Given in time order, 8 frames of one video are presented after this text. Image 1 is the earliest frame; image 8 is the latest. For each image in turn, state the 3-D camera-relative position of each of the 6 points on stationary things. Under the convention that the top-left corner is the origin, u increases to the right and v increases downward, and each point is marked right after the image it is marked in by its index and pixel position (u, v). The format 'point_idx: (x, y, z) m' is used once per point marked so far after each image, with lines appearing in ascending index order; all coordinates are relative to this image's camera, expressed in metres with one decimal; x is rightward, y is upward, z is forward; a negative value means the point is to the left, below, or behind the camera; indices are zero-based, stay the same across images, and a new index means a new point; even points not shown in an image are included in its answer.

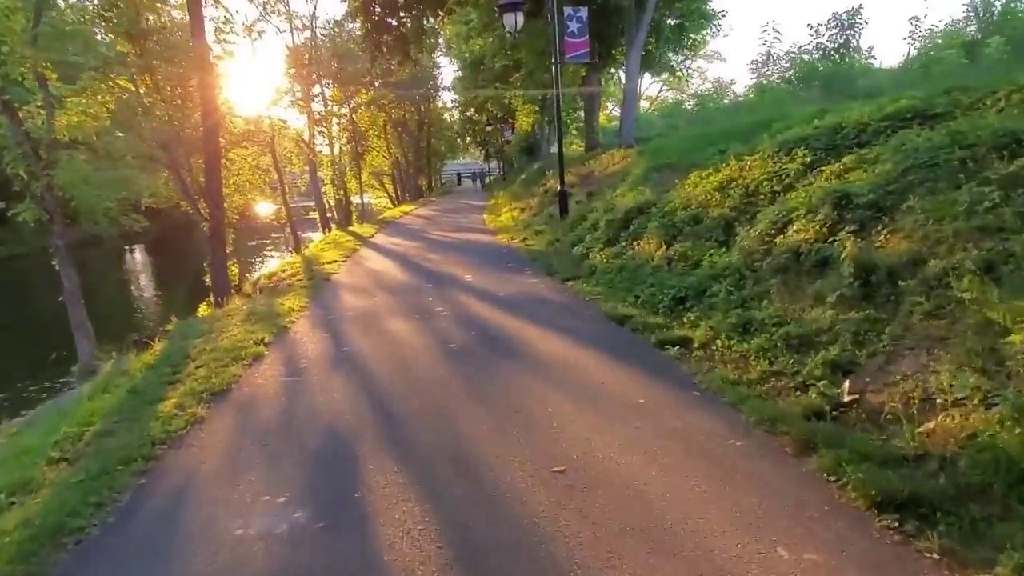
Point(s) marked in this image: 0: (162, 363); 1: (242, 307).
0: (-3.6, -0.8, +7.3) m
1: (-4.1, -0.3, +10.5) m
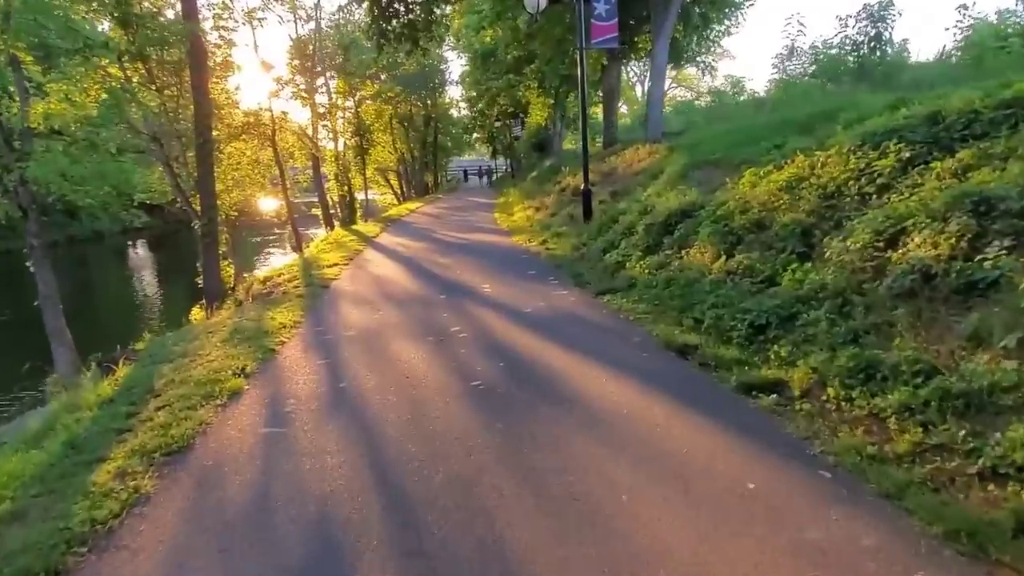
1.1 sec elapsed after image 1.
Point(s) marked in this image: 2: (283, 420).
0: (-3.3, -1.0, +6.0) m
1: (-3.7, -0.4, +9.2) m
2: (-1.6, -0.9, +5.0) m
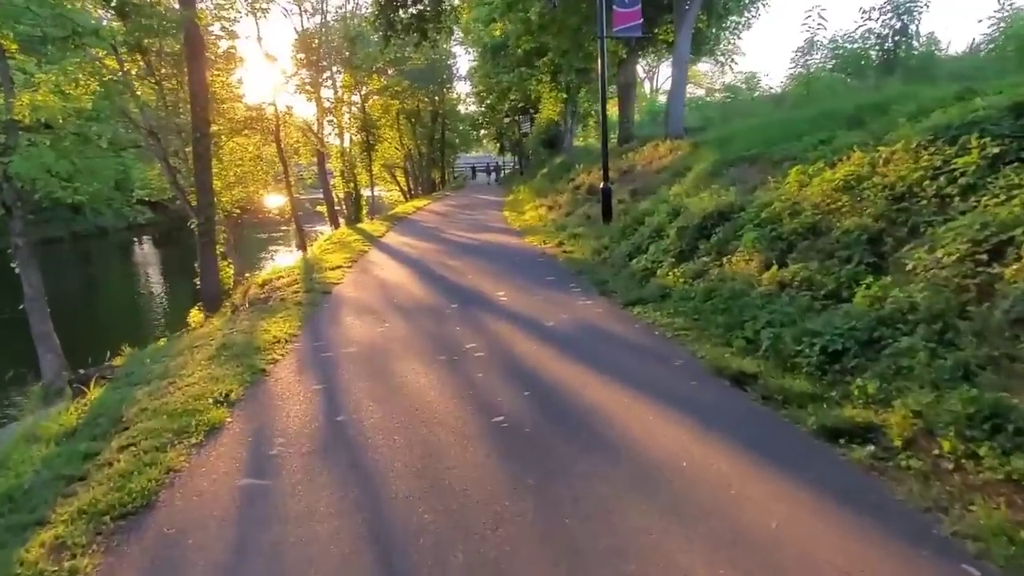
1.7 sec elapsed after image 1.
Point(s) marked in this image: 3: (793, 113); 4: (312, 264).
0: (-3.1, -1.1, +5.1) m
1: (-3.5, -0.5, +8.3) m
2: (-1.4, -1.0, +4.1) m
3: (+5.9, +3.7, +14.9) m
4: (-4.1, +0.5, +14.5) m
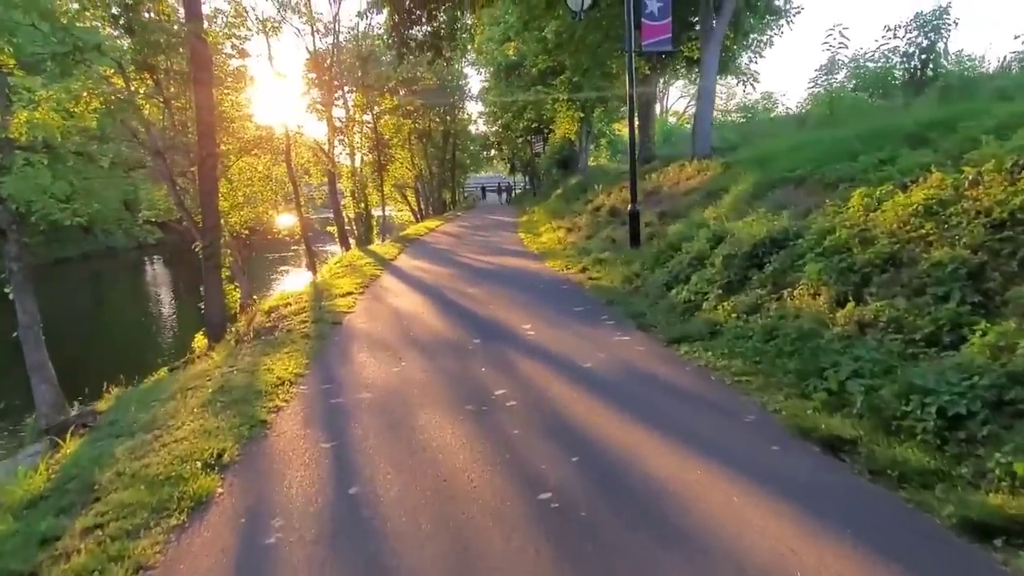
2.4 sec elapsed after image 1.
0: (-2.9, -1.3, +4.3) m
1: (-3.2, -0.9, +7.5) m
2: (-1.2, -1.3, +3.3) m
3: (+6.3, +3.1, +14.1) m
4: (-3.7, 0.0, +13.7) m
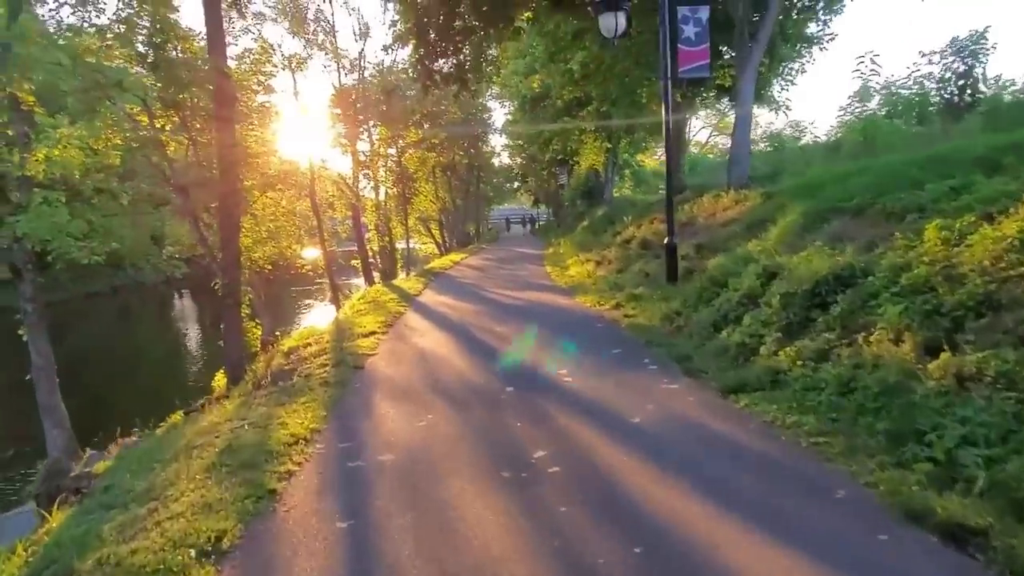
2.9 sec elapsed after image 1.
0: (-2.6, -1.6, +3.7) m
1: (-2.8, -1.3, +6.9) m
2: (-0.9, -1.5, +2.6) m
3: (+6.9, +2.4, +13.4) m
4: (-3.2, -0.7, +13.1) m
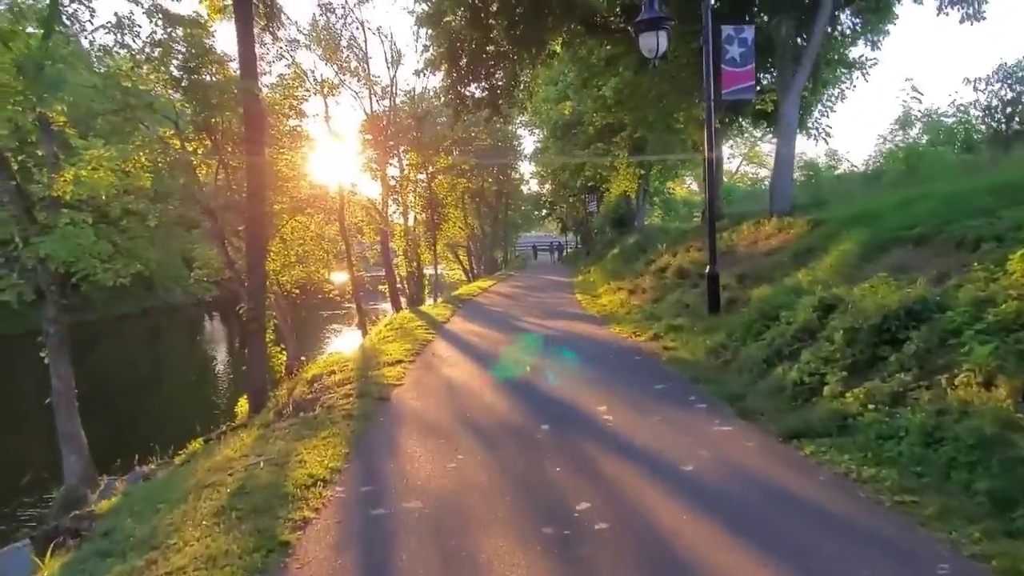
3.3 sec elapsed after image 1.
0: (-2.4, -1.7, +3.2) m
1: (-2.5, -1.5, +6.5) m
2: (-0.8, -1.6, +2.1) m
3: (+7.5, +1.8, +12.7) m
4: (-2.6, -1.2, +12.7) m
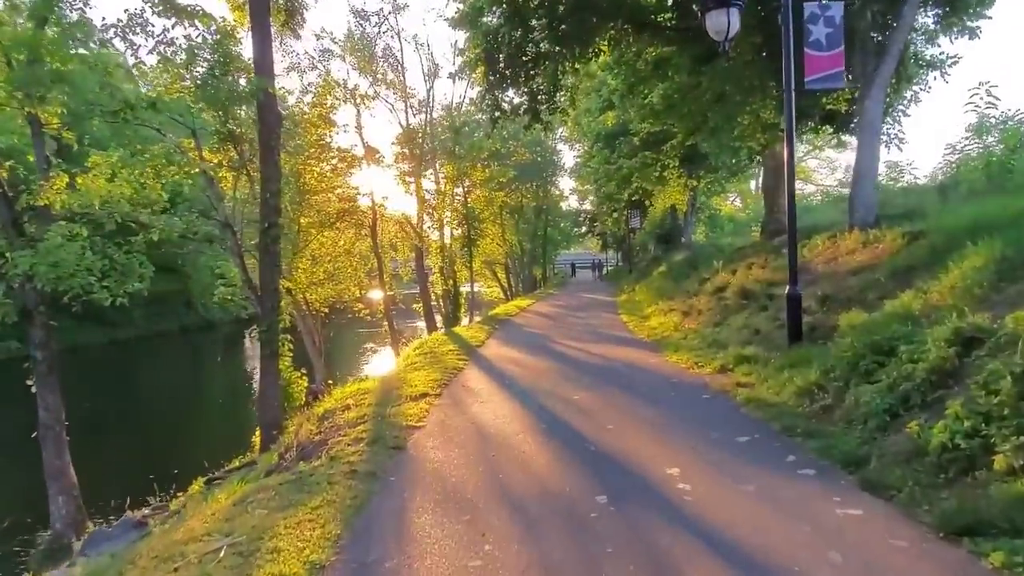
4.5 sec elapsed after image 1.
0: (-2.3, -1.8, +1.7) m
1: (-2.2, -1.7, +5.0) m
2: (-0.7, -1.7, +0.5) m
3: (+8.2, +1.5, +10.7) m
4: (-1.9, -1.6, +11.2) m
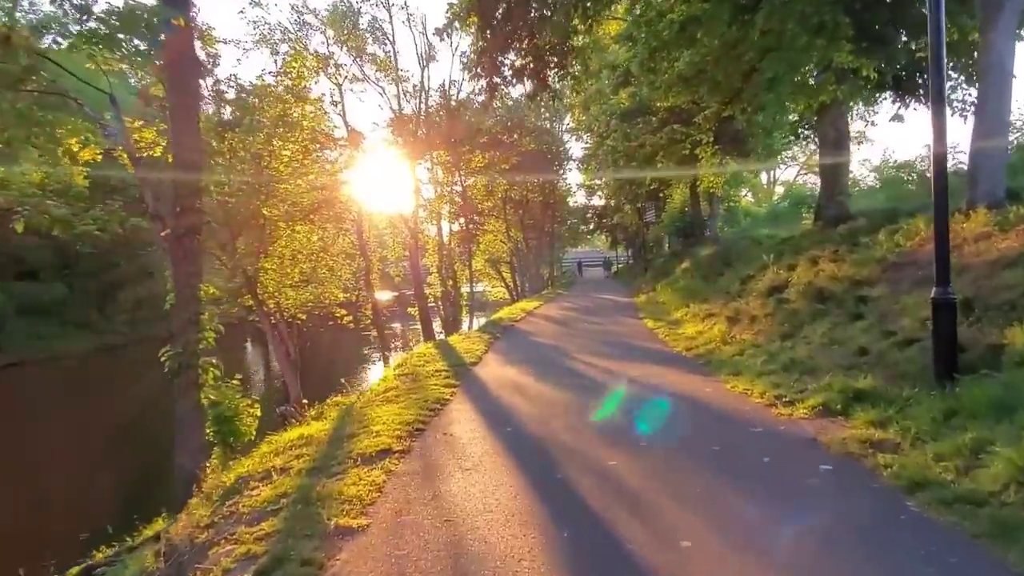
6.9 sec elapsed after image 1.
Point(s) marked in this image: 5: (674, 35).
0: (-2.3, -1.9, -1.5) m
1: (-2.2, -1.8, +1.8) m
2: (-0.8, -1.8, -2.7) m
3: (+8.1, +1.5, +7.4) m
4: (-1.9, -1.6, +8.0) m
5: (+3.5, +5.6, +14.7) m
